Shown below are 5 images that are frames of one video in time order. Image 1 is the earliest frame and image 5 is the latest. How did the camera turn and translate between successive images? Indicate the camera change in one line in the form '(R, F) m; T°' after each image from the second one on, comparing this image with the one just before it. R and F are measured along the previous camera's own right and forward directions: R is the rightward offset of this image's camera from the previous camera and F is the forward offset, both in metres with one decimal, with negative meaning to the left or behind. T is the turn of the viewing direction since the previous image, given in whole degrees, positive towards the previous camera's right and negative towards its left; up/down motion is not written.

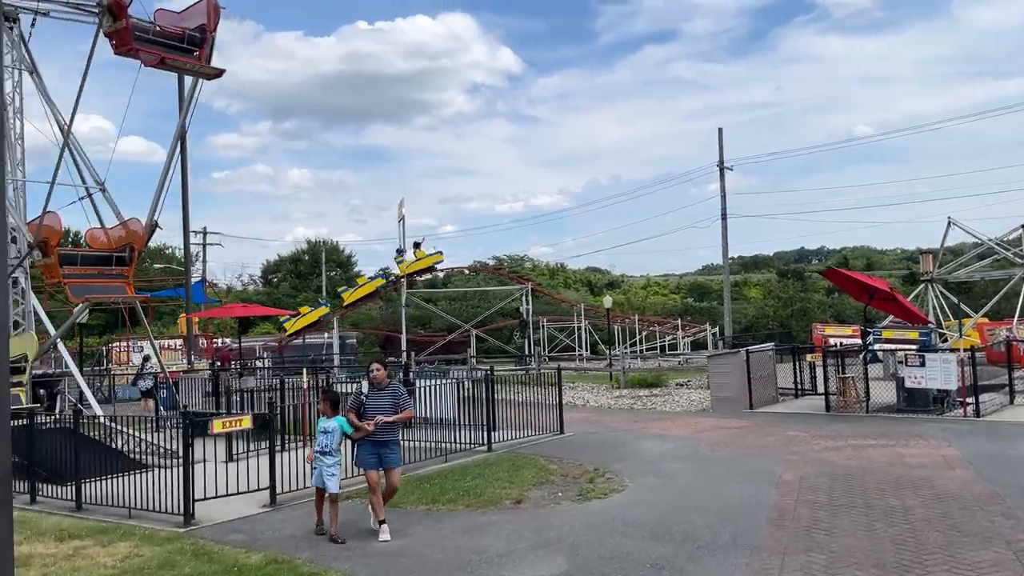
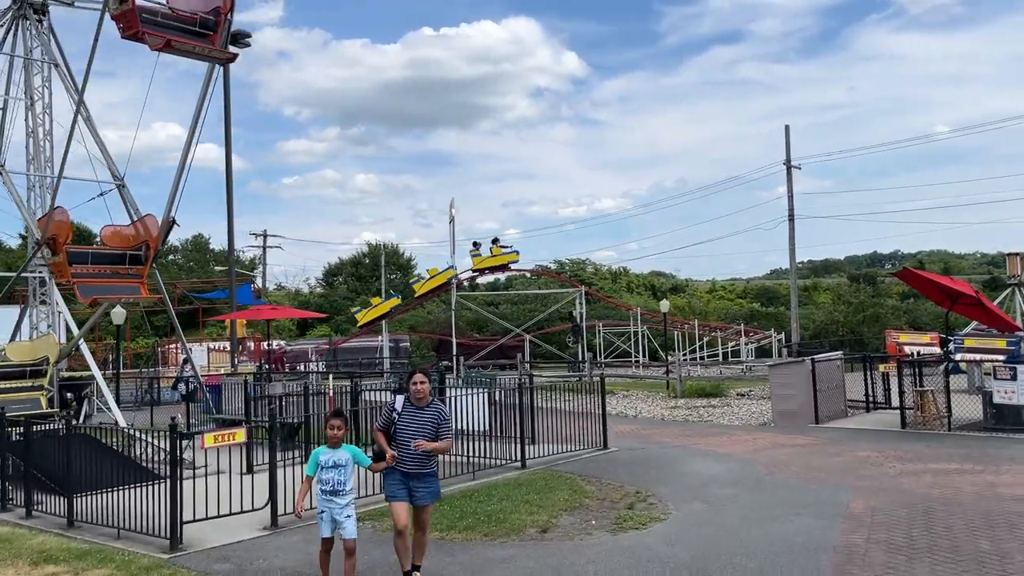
(+0.4, +1.0) m; -4°
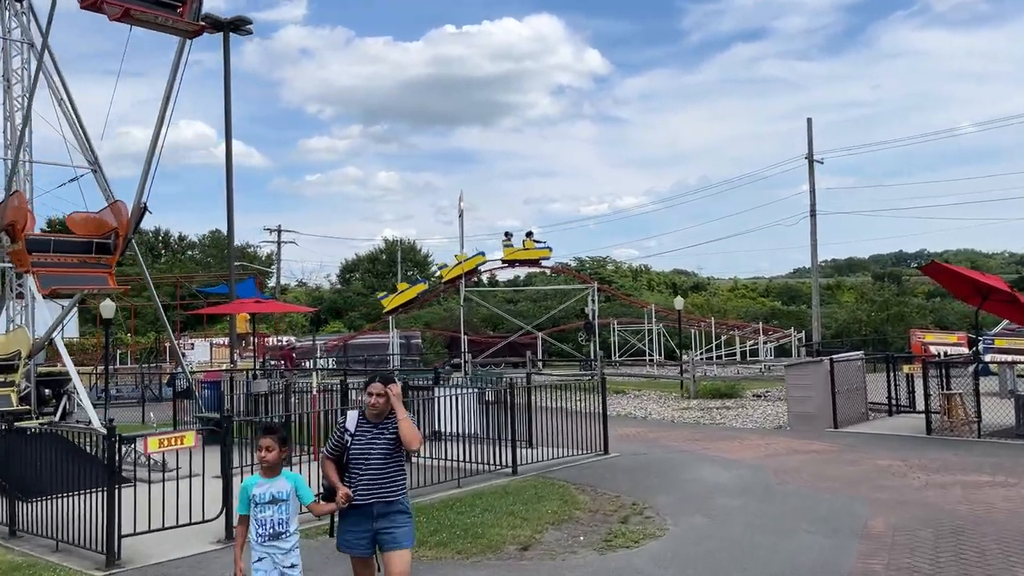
(+0.4, +0.8) m; -1°
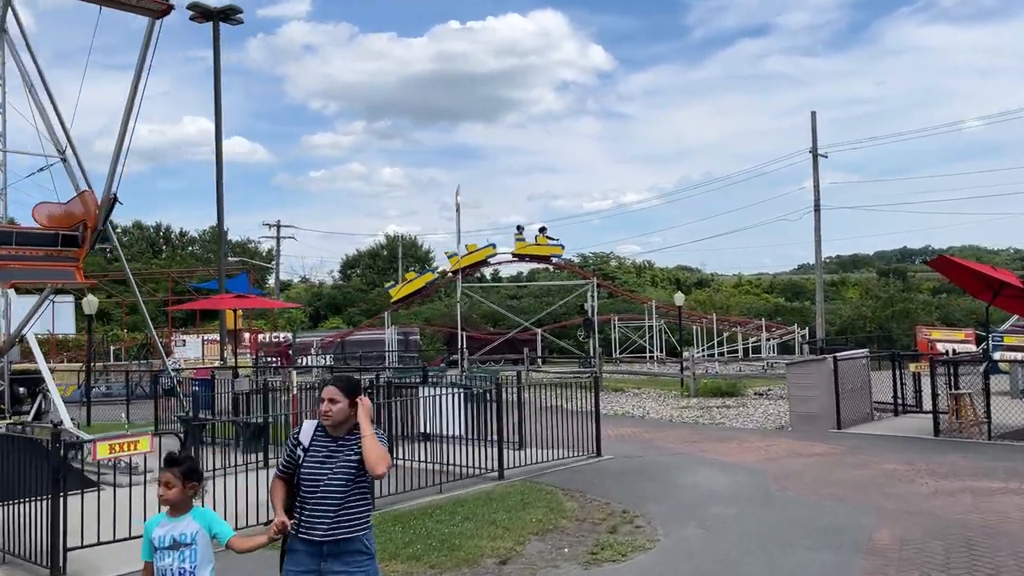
(+0.2, +0.5) m; 0°
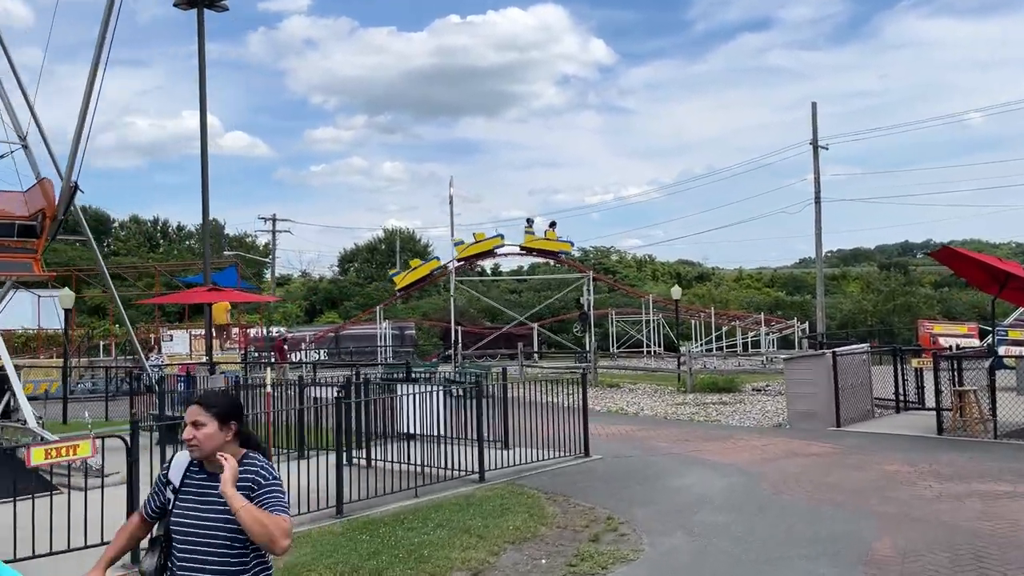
(+0.2, +0.5) m; 0°
